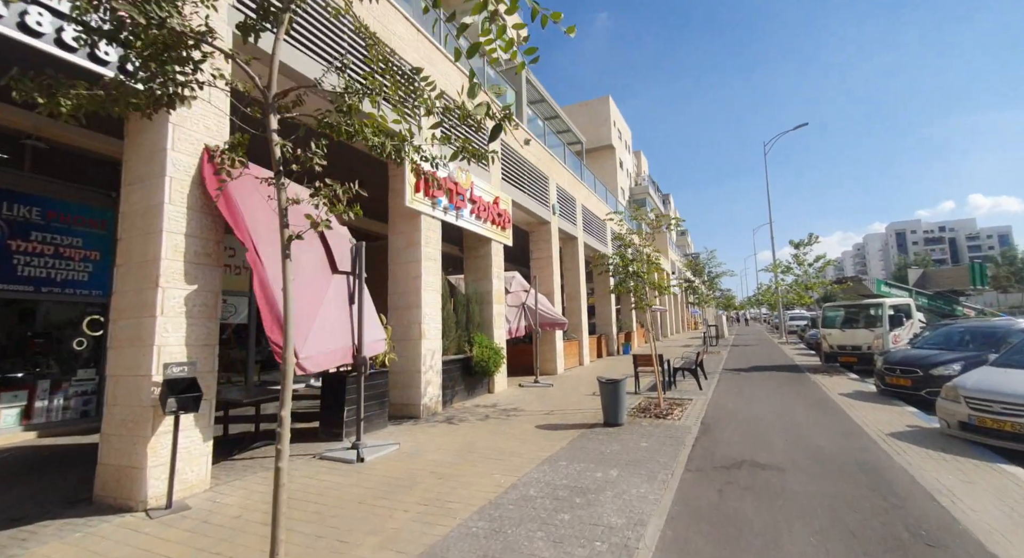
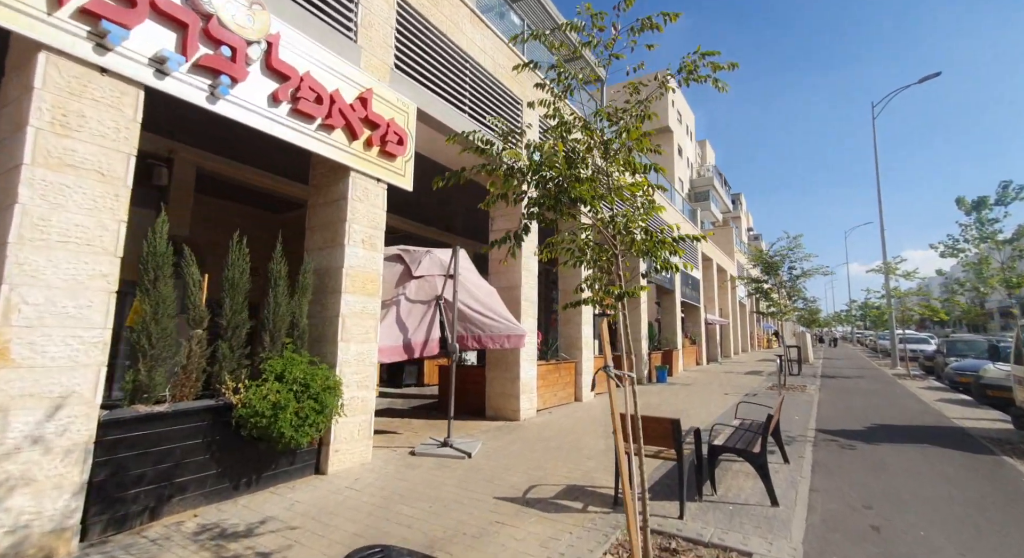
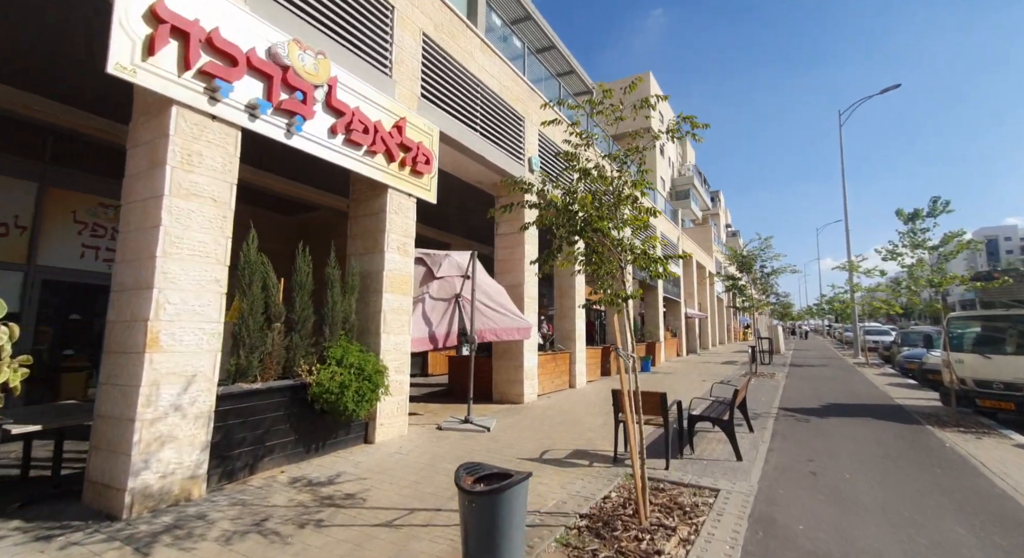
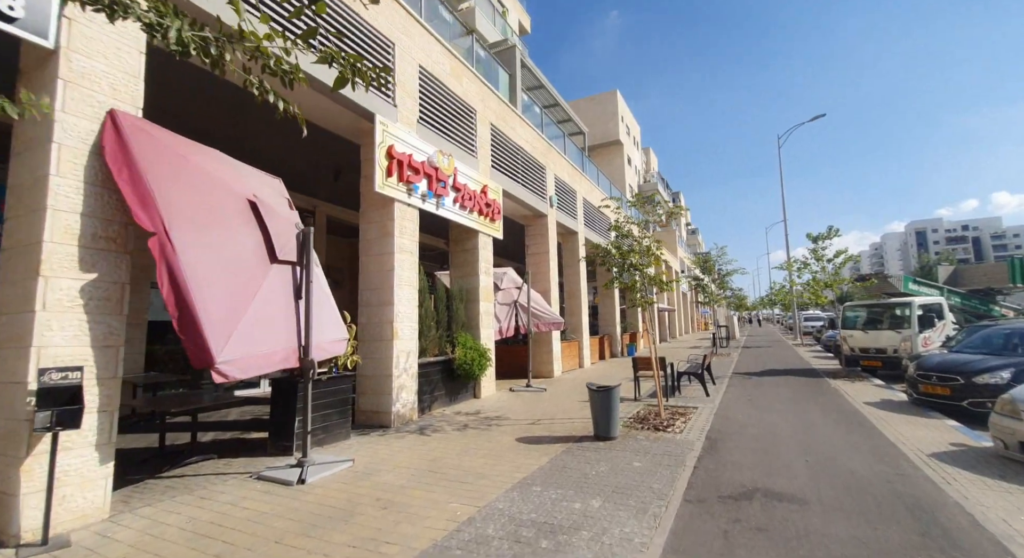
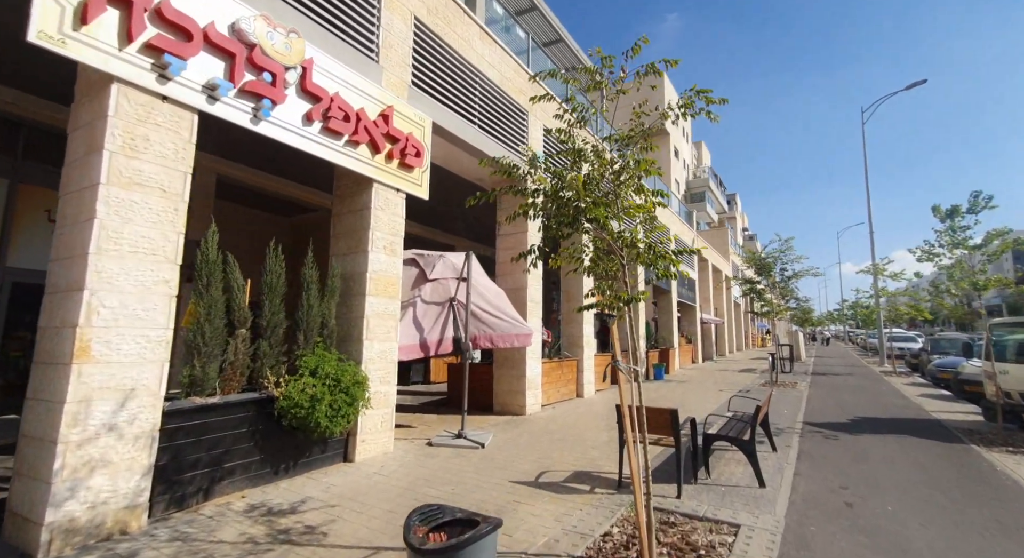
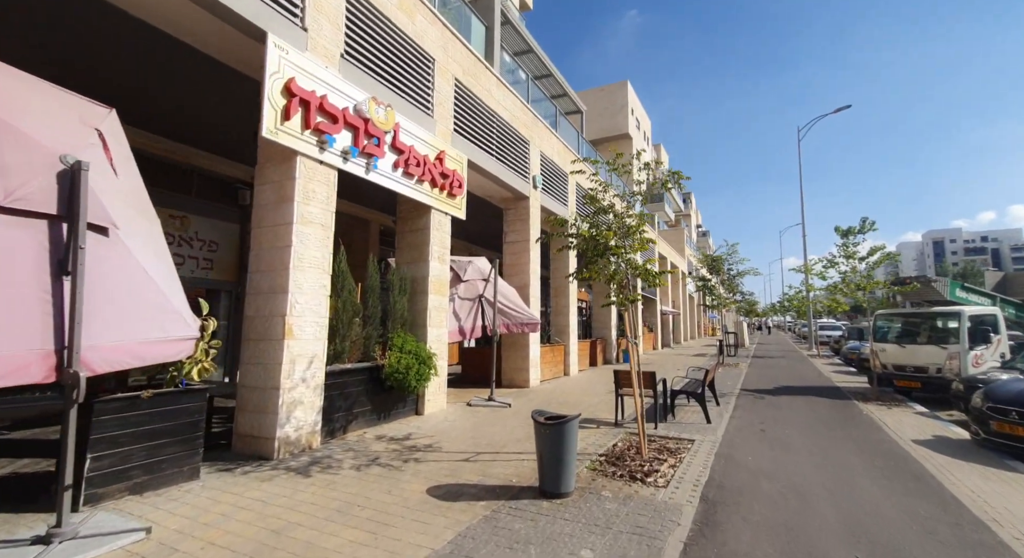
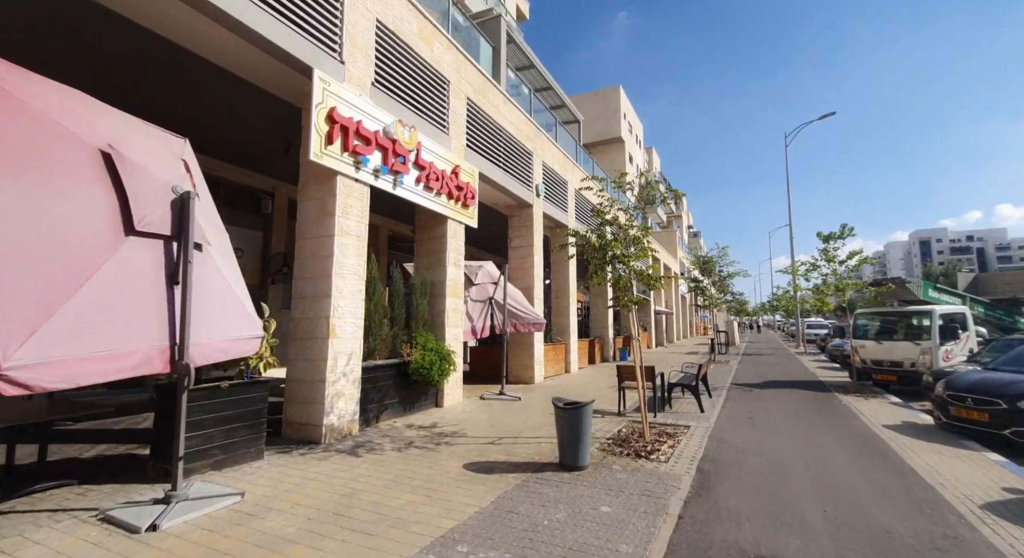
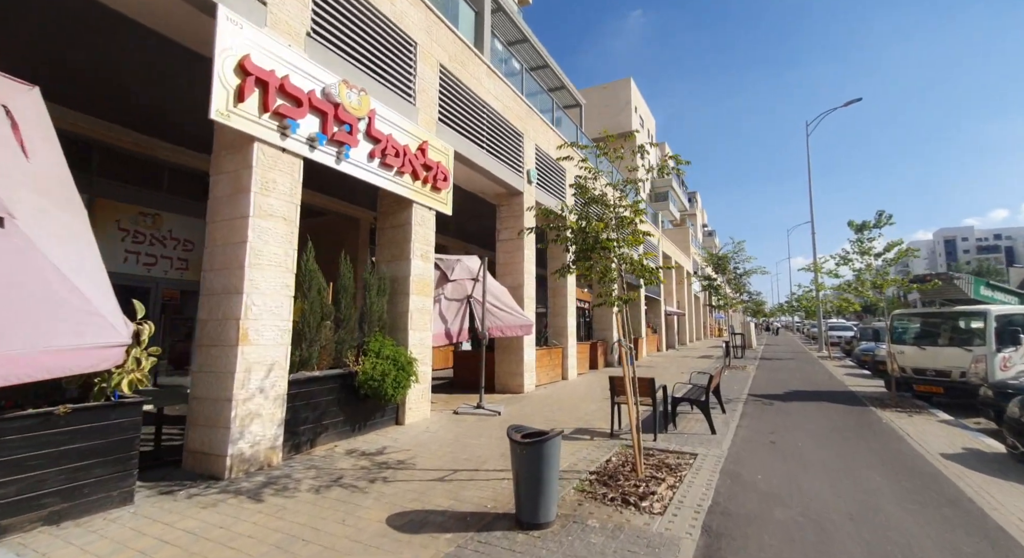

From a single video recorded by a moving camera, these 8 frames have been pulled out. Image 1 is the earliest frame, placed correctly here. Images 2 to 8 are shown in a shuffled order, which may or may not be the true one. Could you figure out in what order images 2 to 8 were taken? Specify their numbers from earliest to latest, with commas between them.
4, 7, 6, 8, 3, 5, 2
